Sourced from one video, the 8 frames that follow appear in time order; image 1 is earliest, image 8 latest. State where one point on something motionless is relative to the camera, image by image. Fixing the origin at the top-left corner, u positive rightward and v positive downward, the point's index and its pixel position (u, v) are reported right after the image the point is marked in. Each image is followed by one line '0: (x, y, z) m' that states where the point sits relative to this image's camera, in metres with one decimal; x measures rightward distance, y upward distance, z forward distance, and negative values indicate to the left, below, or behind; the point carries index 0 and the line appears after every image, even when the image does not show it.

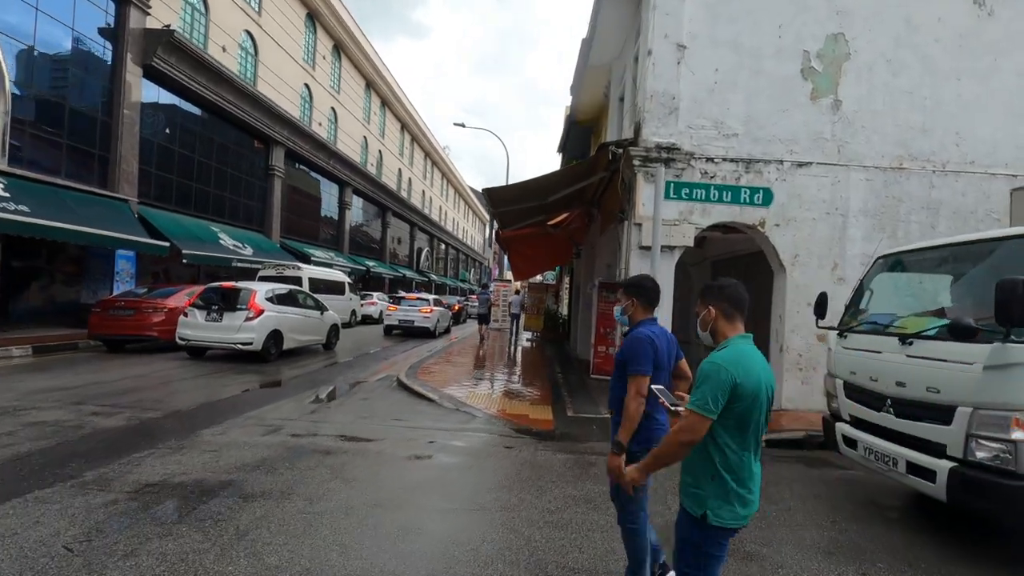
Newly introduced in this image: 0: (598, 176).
0: (+1.4, +1.8, +8.8) m
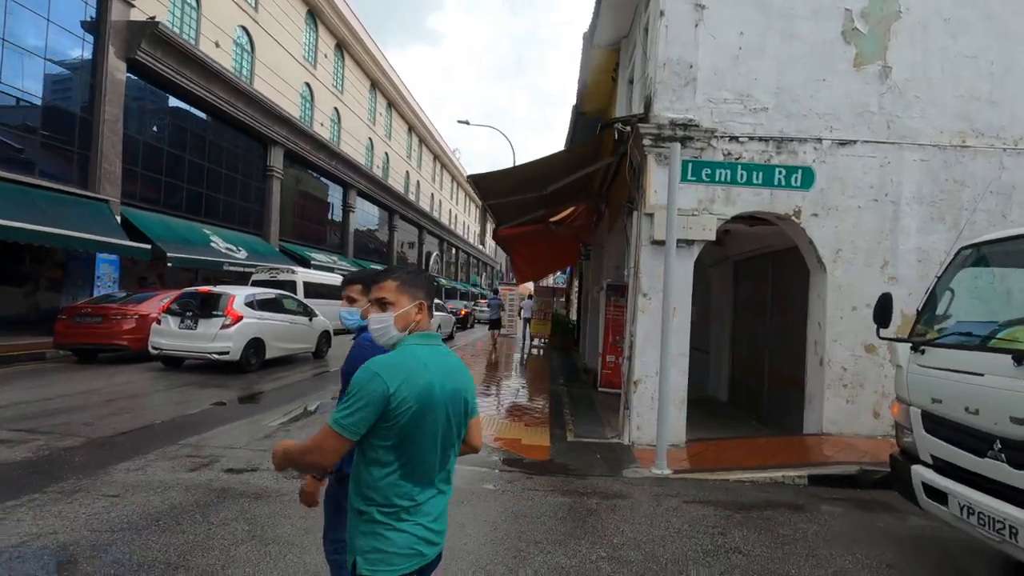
0: (+1.3, +1.8, +7.6) m
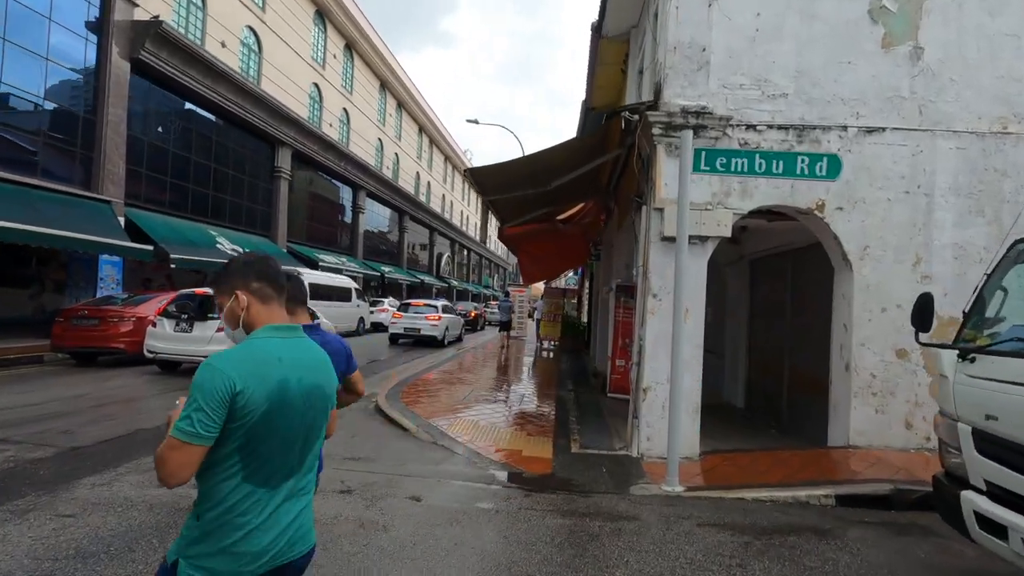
0: (+1.3, +1.8, +7.2) m
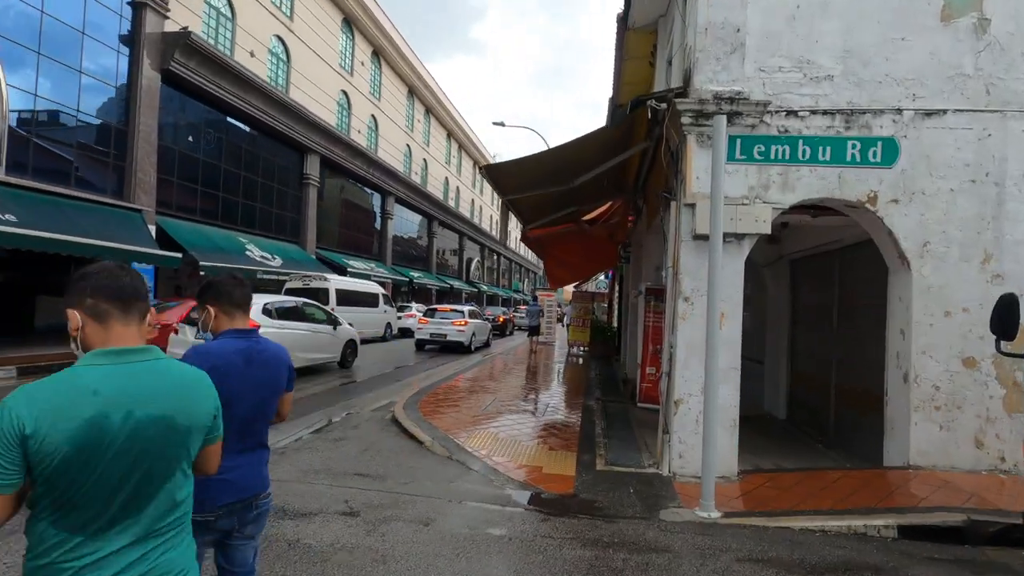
0: (+1.6, +1.8, +6.7) m
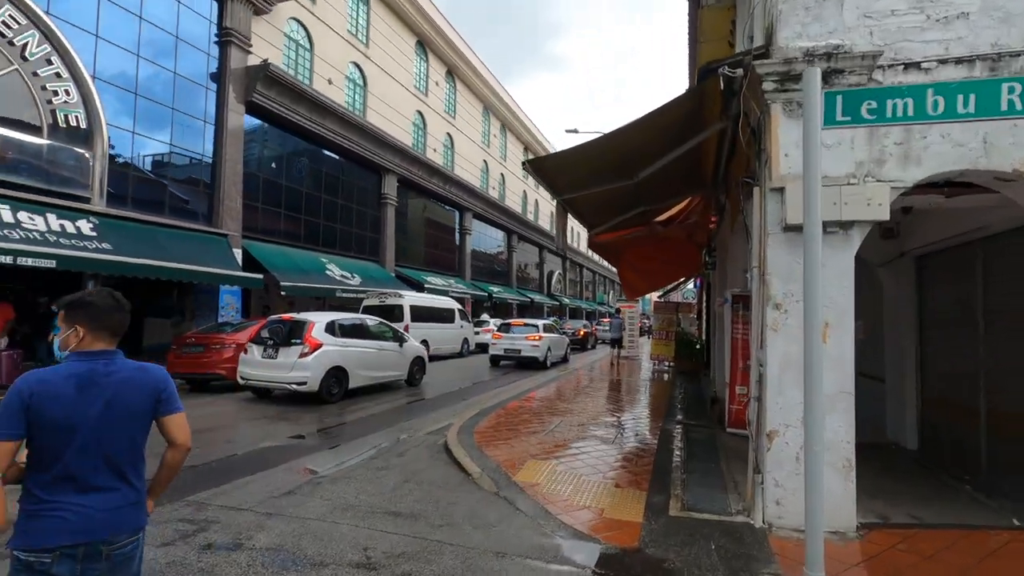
0: (+2.1, +1.7, +5.7) m
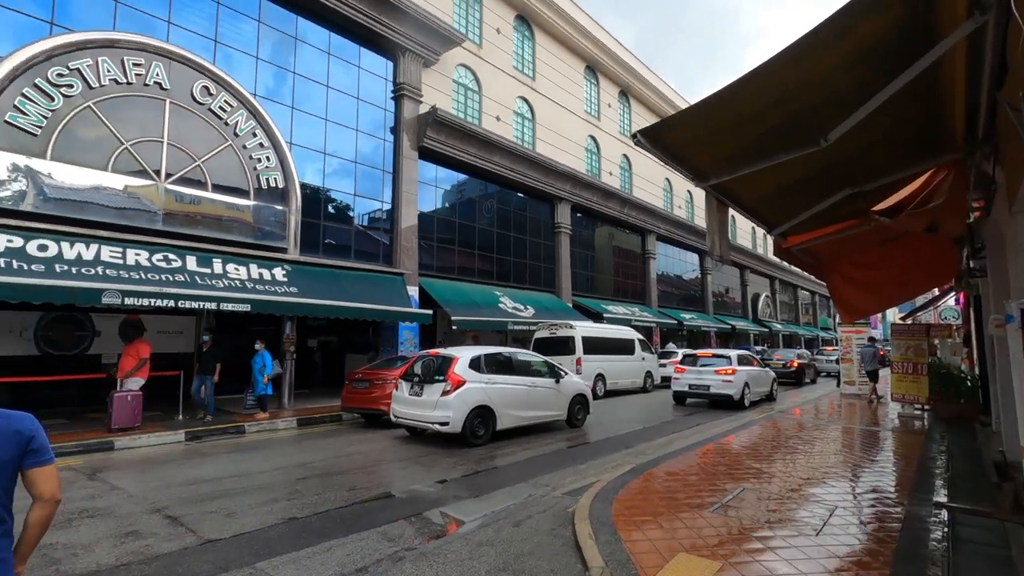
0: (+2.8, +1.6, +3.4) m
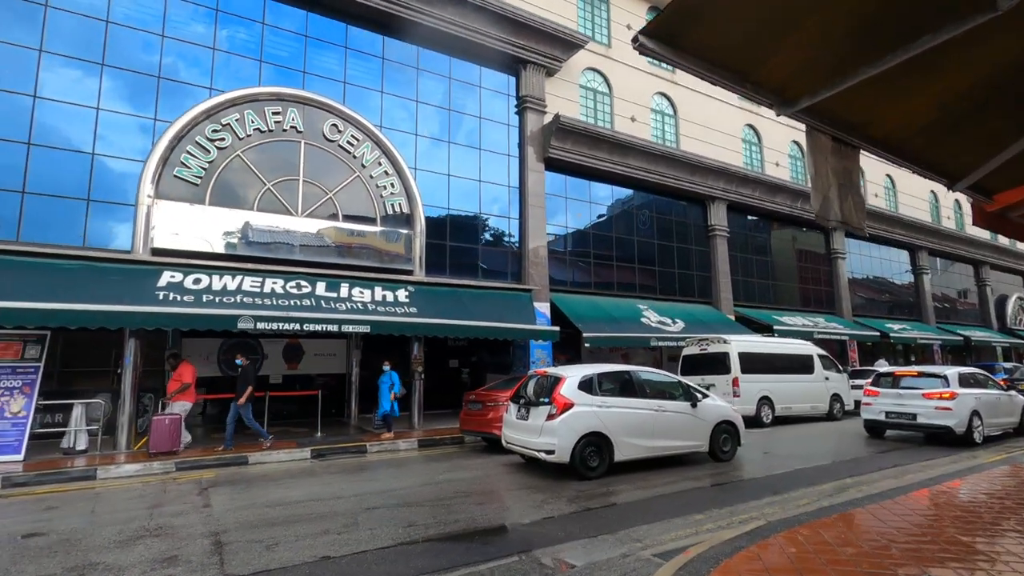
0: (+2.3, +1.8, +1.6) m
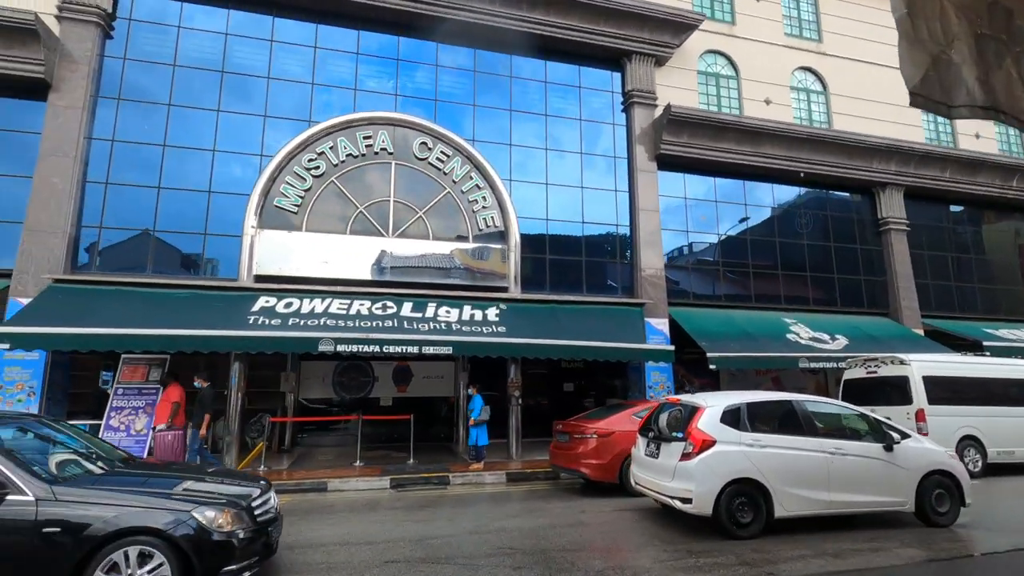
0: (+1.1, +2.0, -0.1) m
